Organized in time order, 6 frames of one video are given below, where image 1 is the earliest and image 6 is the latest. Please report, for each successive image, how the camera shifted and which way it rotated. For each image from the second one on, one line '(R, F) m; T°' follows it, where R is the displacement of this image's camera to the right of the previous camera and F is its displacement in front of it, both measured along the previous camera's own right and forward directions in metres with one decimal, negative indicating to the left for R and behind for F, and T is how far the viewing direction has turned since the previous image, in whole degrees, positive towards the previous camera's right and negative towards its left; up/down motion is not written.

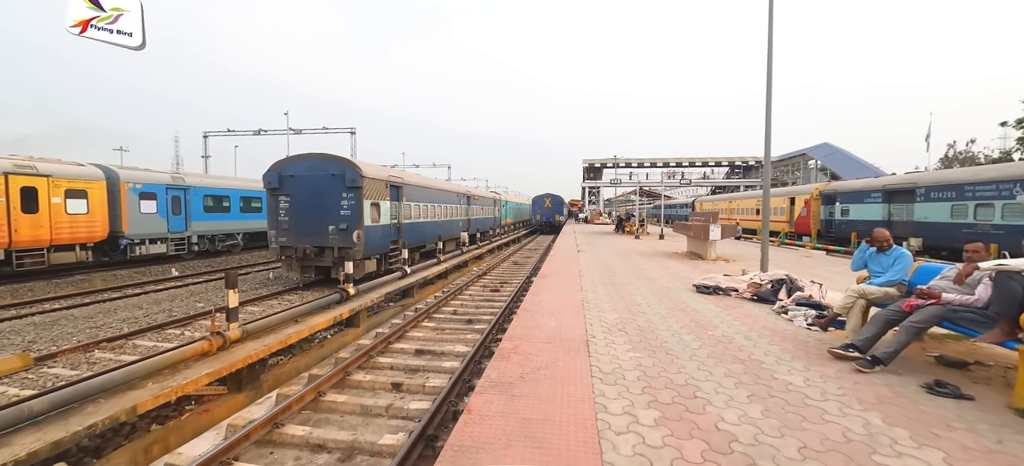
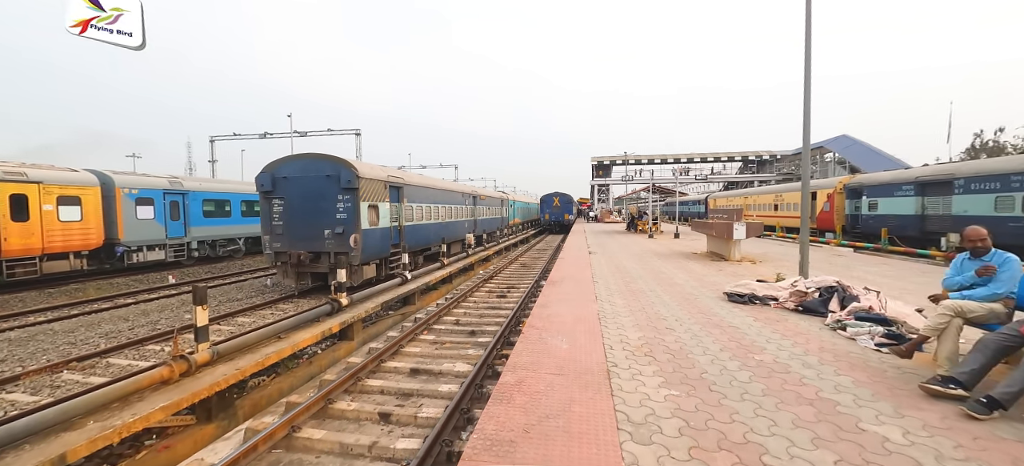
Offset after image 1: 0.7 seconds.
(+0.1, +0.6) m; -1°
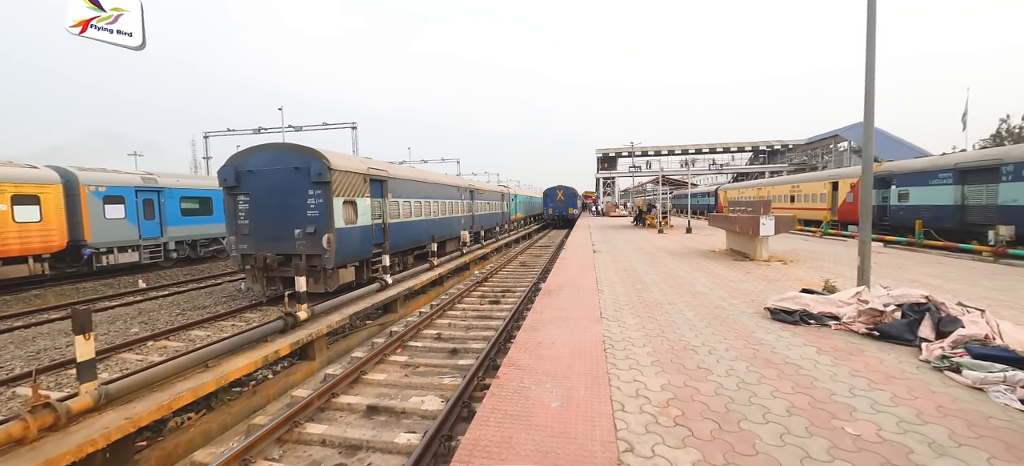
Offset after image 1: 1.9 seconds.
(+0.2, +1.1) m; -1°
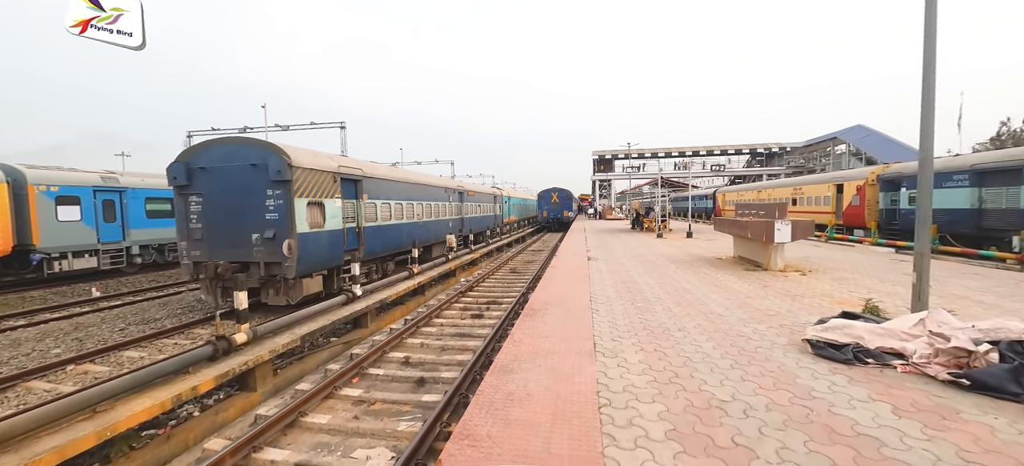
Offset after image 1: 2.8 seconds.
(+0.2, +0.9) m; +1°
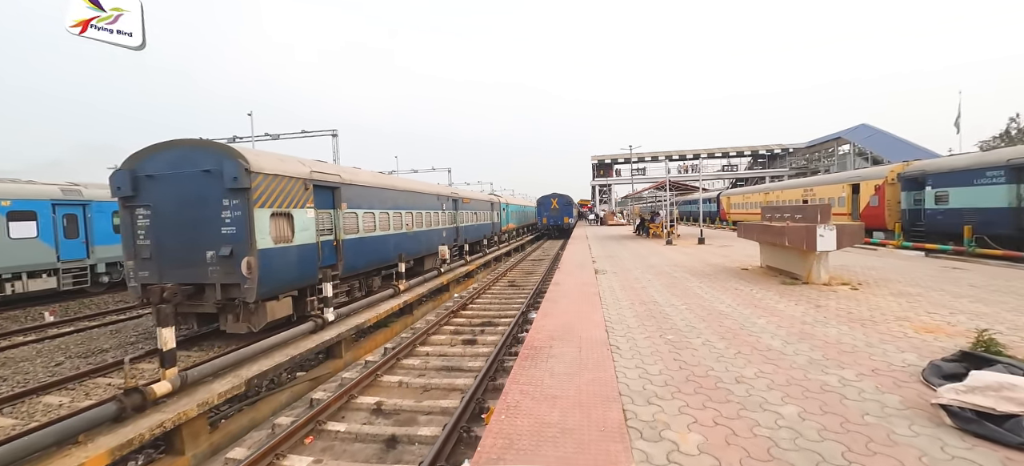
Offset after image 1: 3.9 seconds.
(+0.1, +1.0) m; 0°
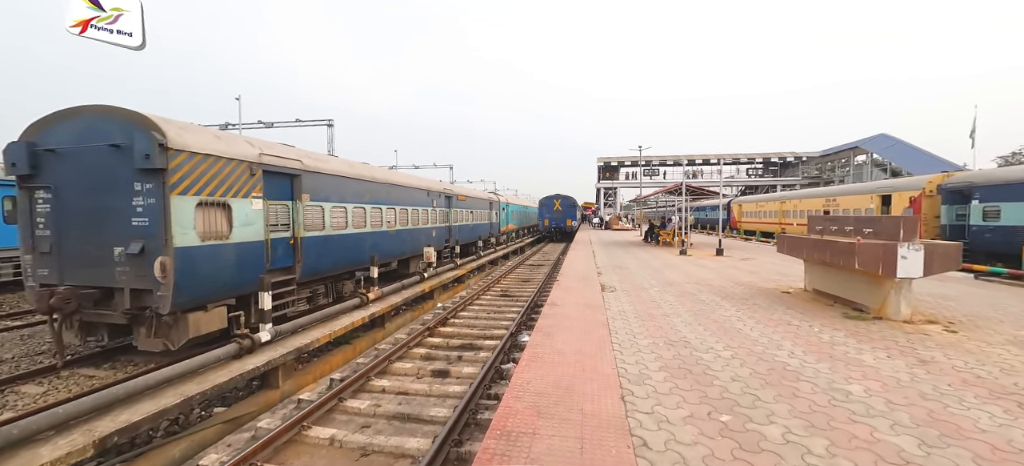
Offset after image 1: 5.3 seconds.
(+0.2, +1.3) m; 0°
